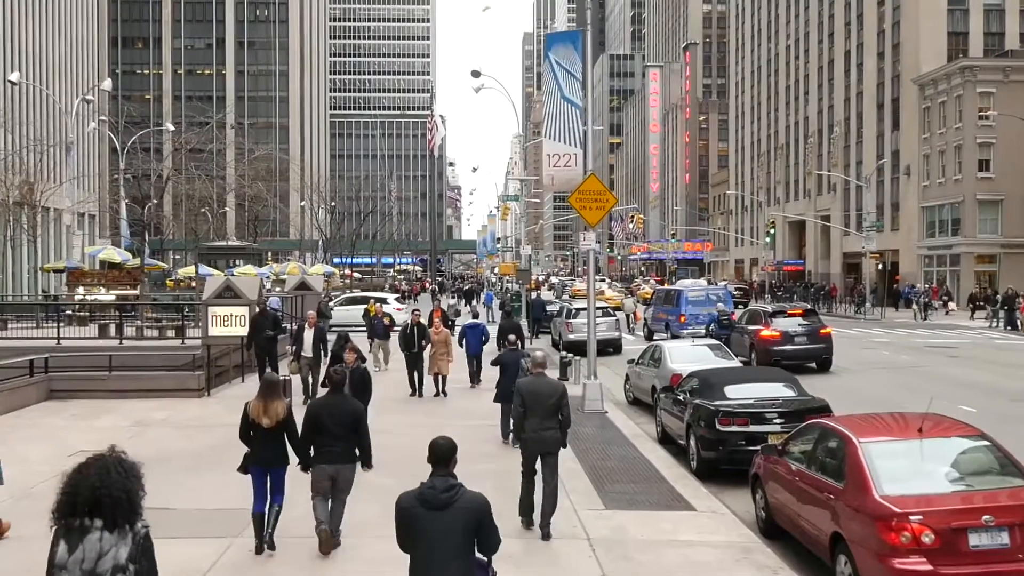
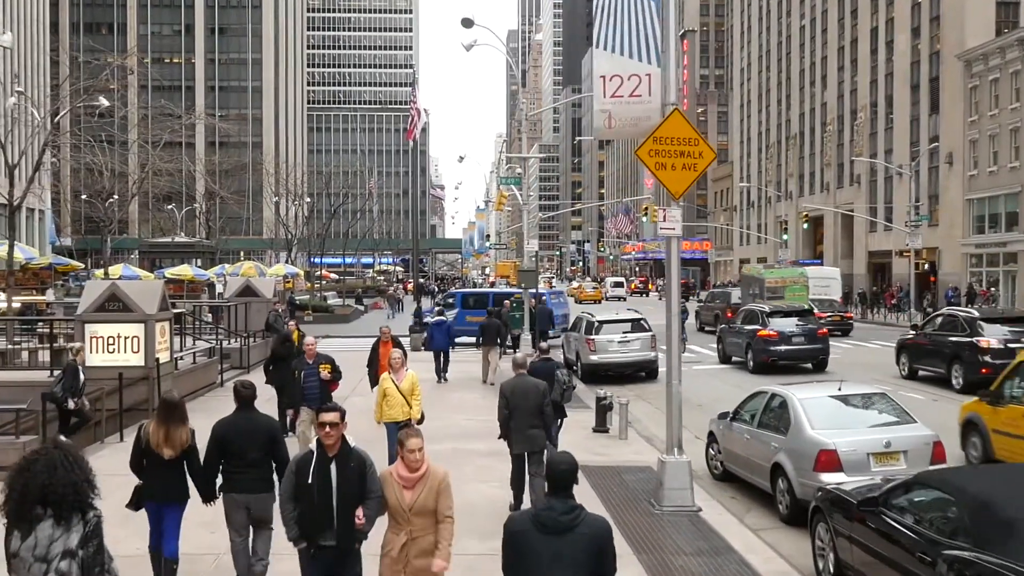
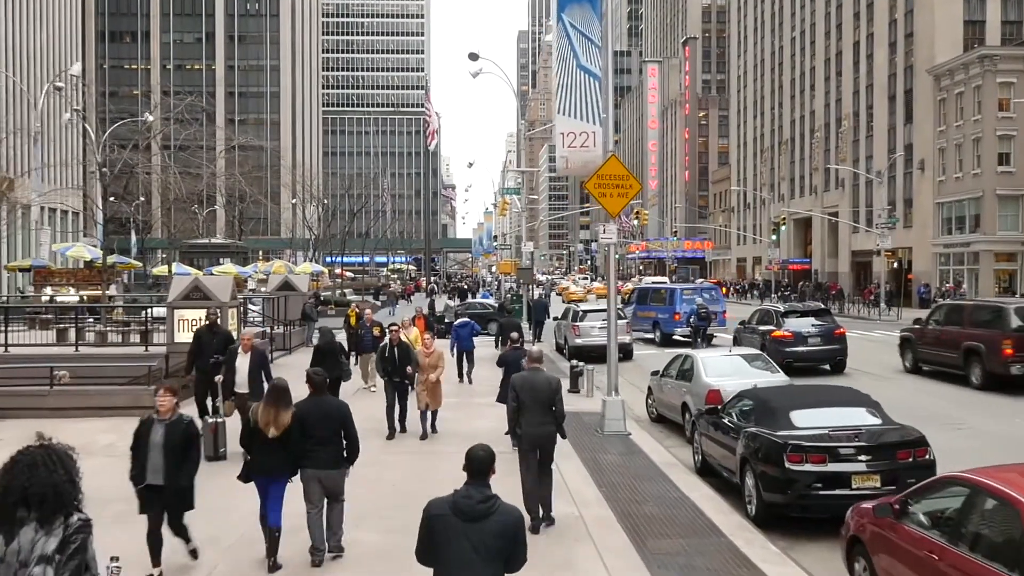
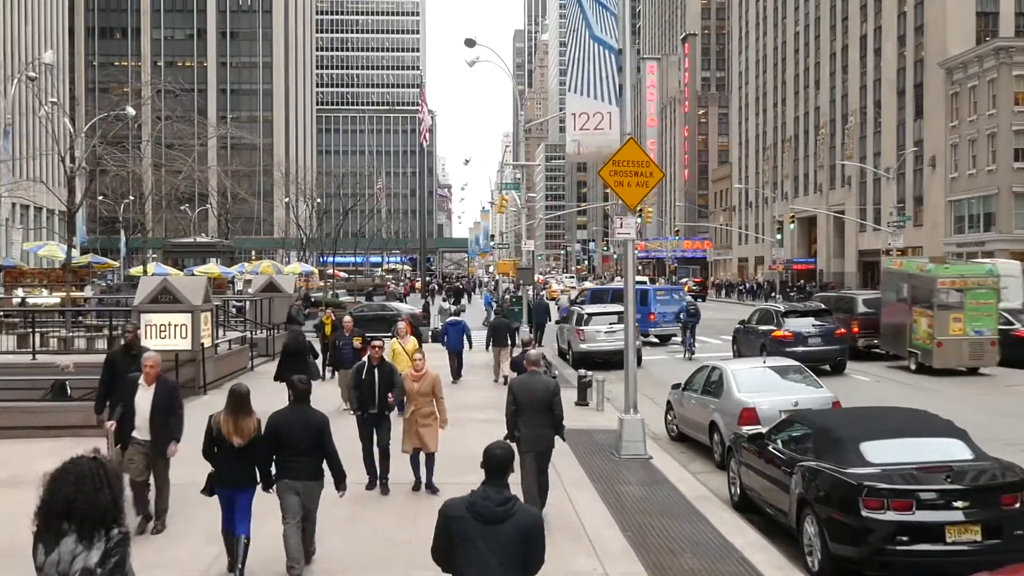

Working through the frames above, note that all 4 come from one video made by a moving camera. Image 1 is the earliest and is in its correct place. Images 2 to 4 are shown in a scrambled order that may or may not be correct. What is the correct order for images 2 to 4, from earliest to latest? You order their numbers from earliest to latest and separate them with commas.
3, 4, 2
